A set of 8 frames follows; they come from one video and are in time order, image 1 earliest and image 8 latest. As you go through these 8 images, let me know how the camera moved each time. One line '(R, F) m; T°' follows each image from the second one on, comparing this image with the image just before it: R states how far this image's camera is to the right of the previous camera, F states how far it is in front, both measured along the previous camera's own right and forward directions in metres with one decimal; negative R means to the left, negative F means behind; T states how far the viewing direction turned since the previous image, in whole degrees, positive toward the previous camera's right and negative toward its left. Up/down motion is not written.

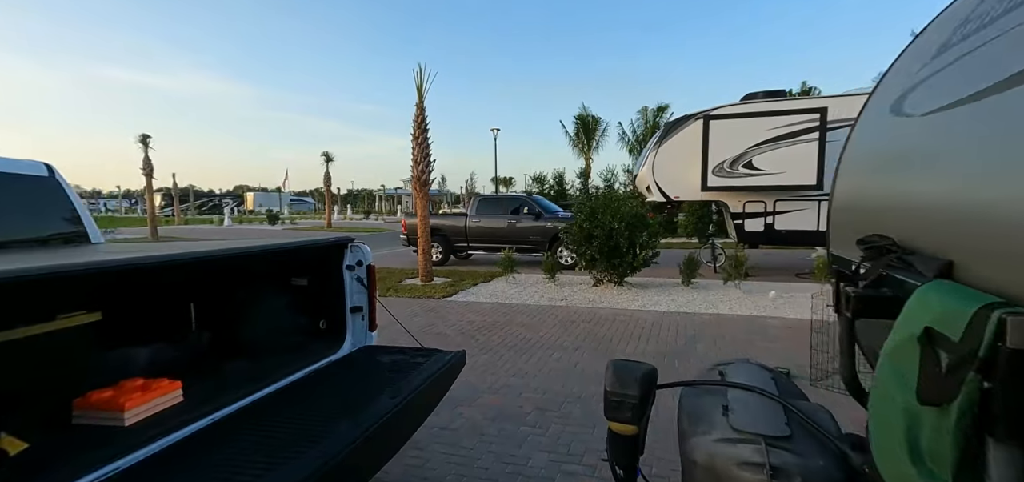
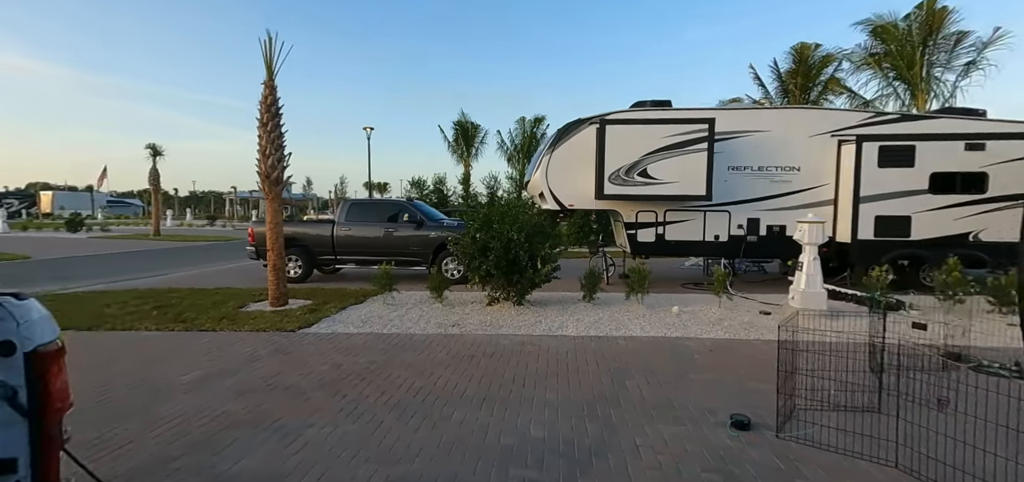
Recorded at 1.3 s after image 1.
(-0.1, +1.3) m; +16°
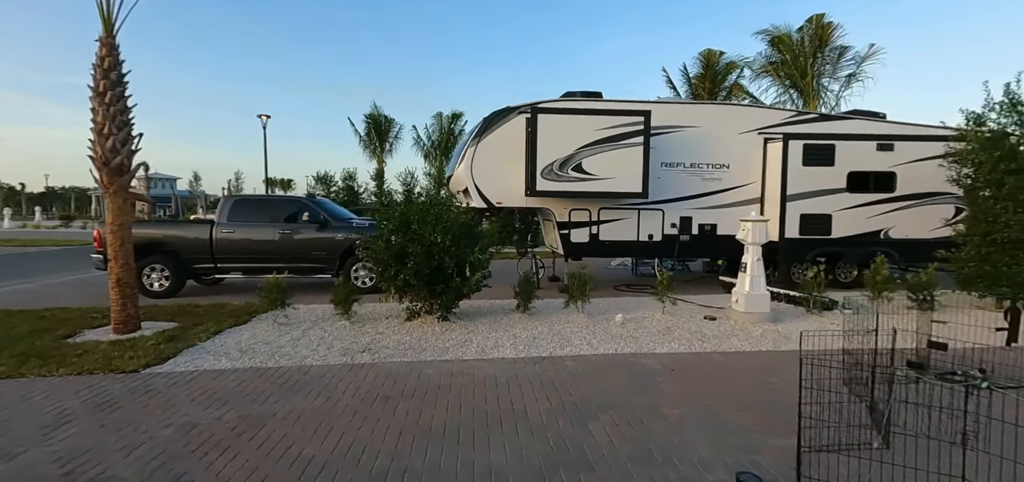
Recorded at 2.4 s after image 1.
(-0.1, +1.1) m; +10°
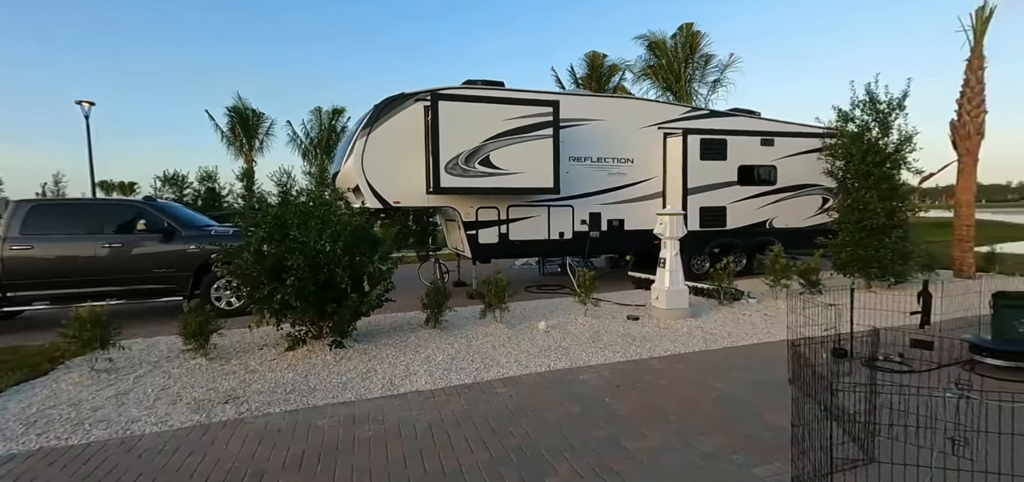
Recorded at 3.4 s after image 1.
(-0.2, +0.9) m; +14°
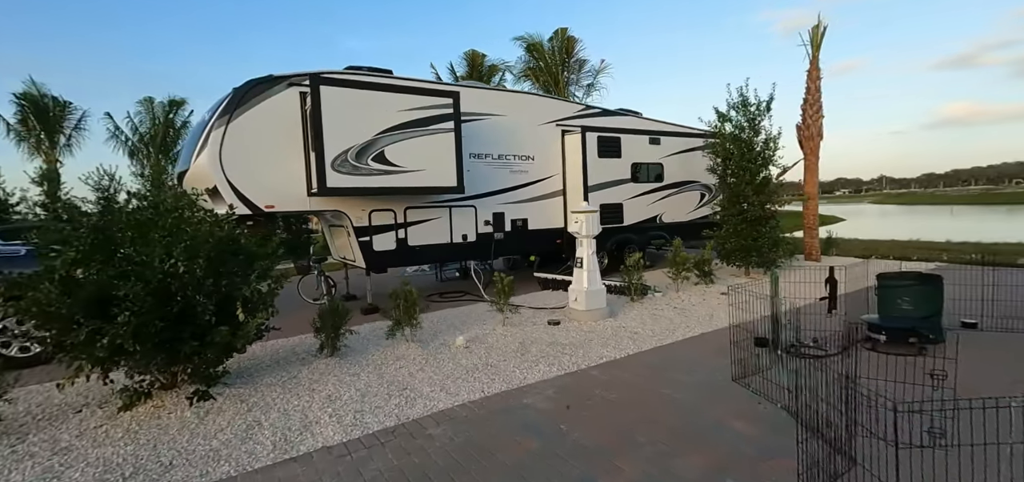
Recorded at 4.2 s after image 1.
(-0.3, +0.7) m; +15°
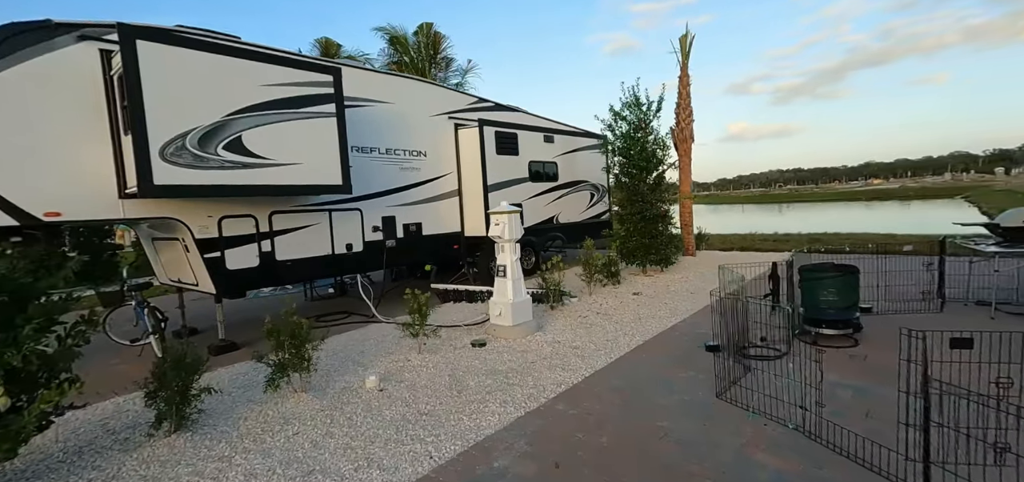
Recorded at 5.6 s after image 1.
(-0.6, +1.0) m; +18°
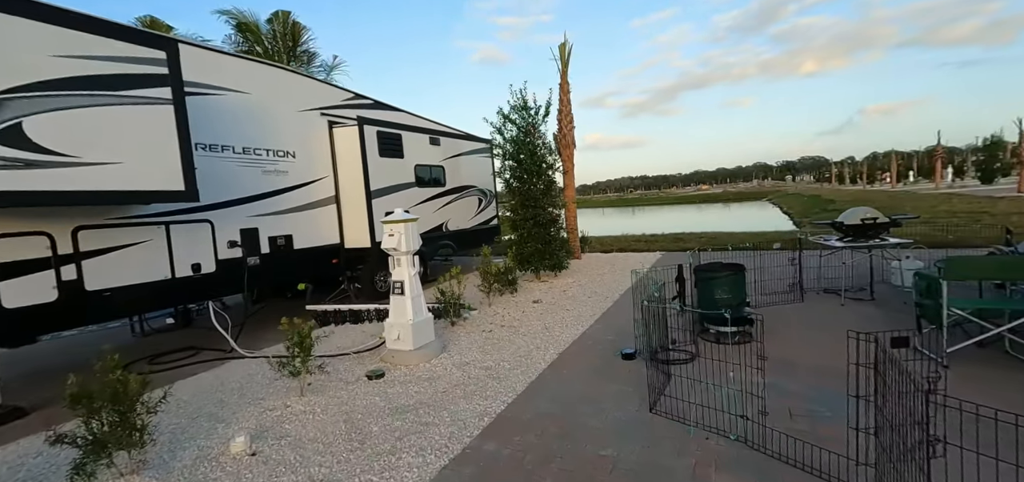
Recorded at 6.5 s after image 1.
(-0.2, +0.5) m; +16°
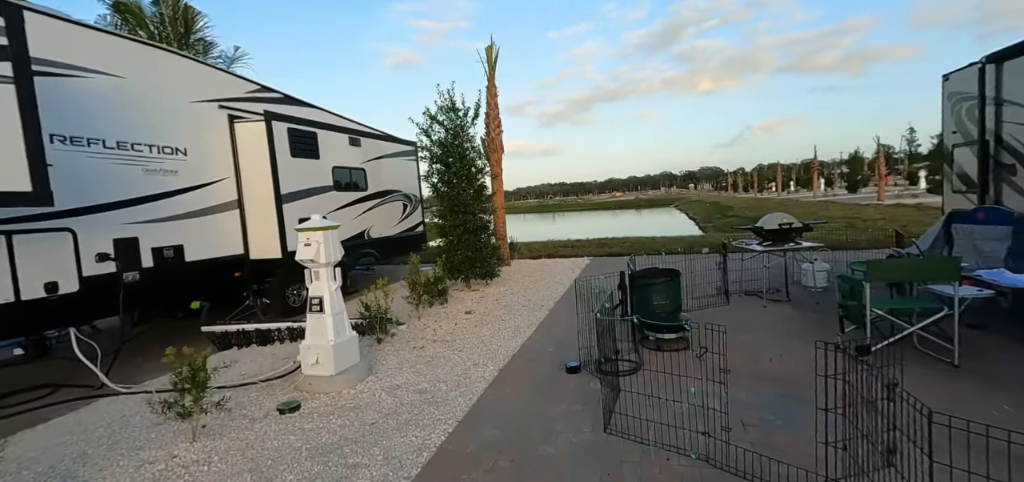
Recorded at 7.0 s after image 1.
(-0.1, +0.3) m; +10°
